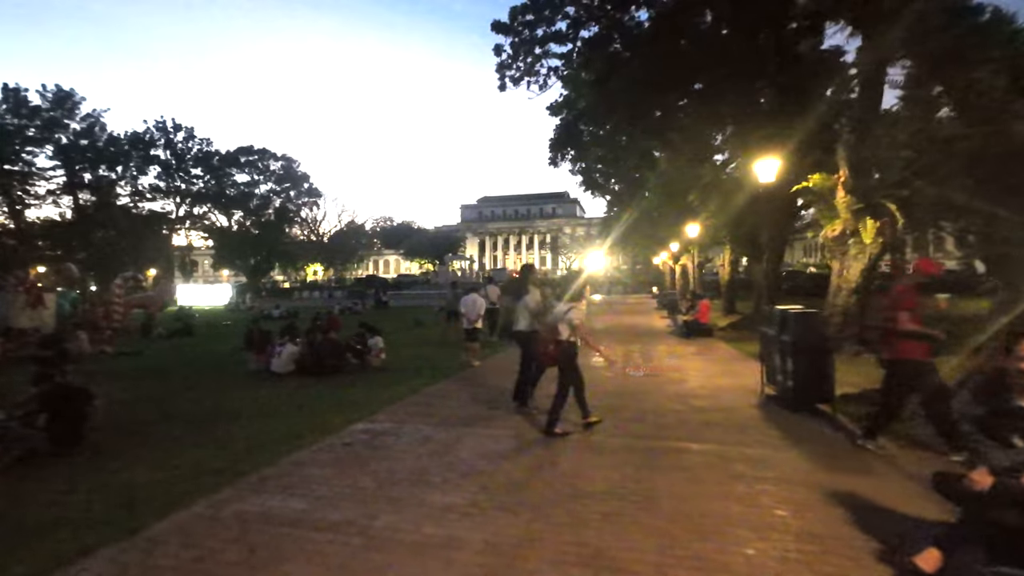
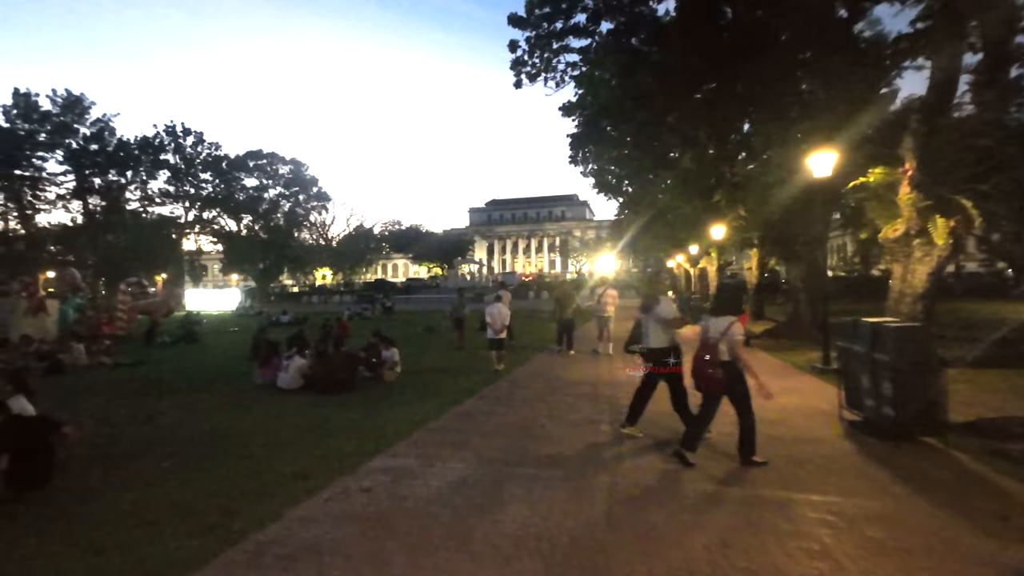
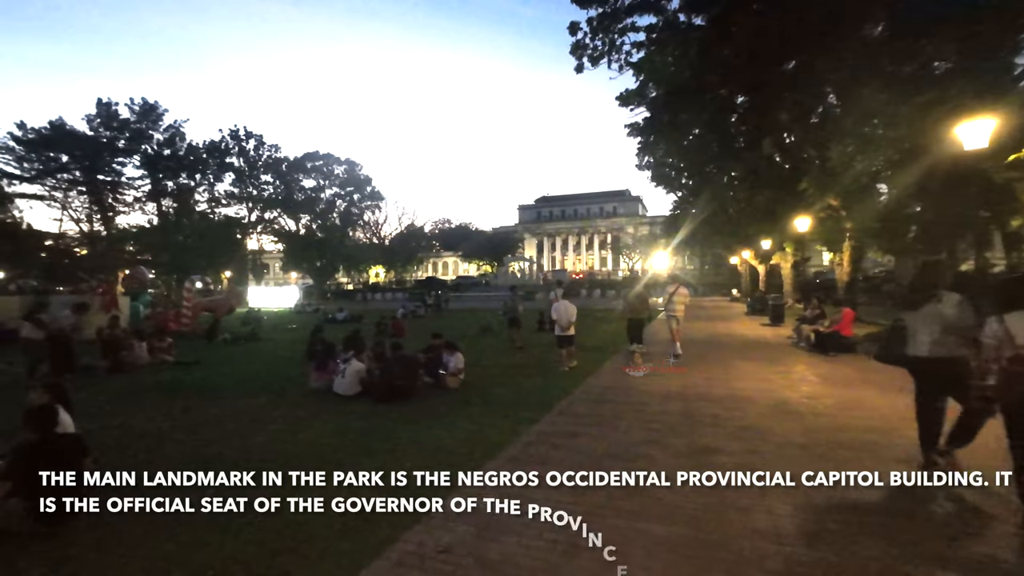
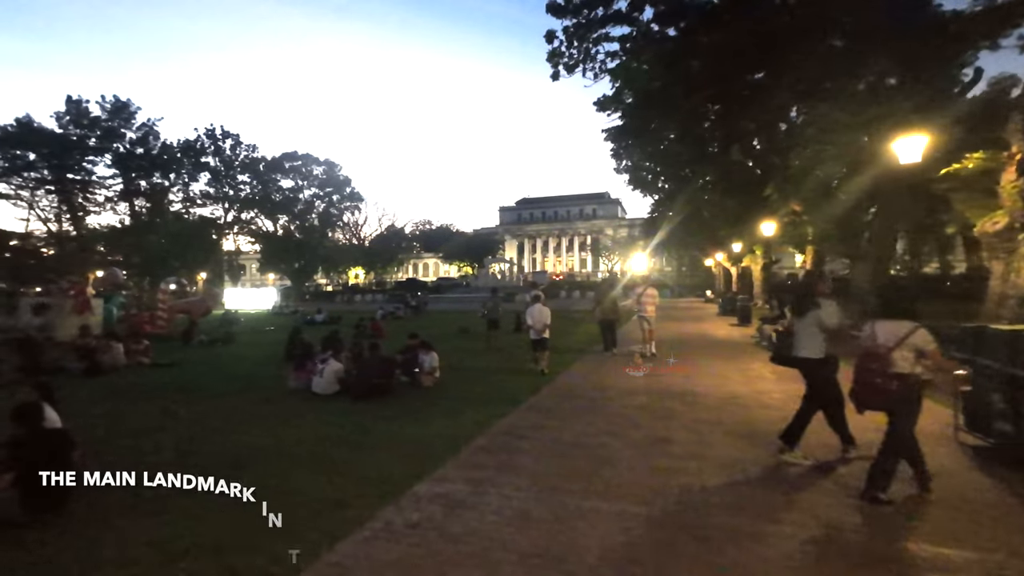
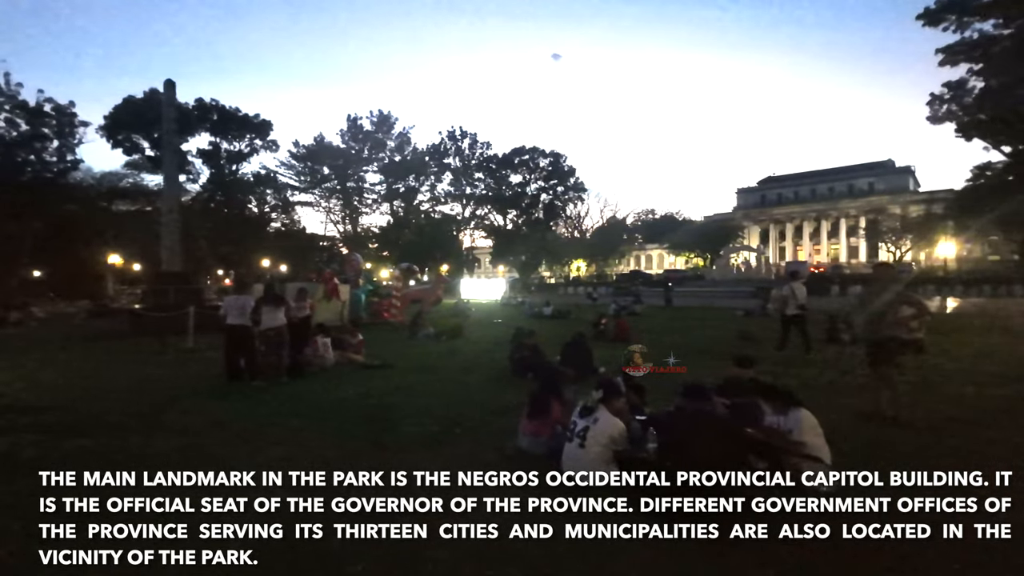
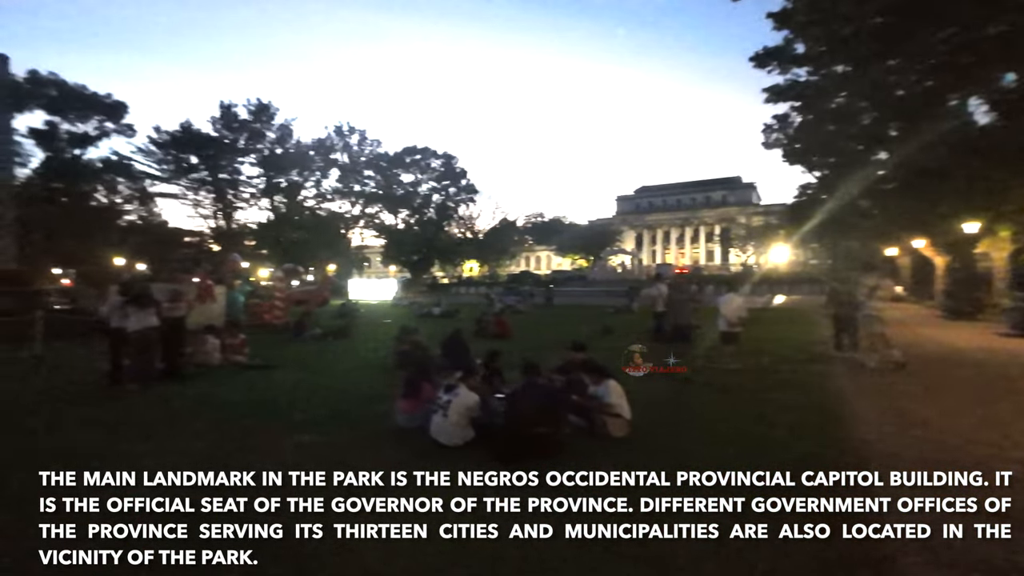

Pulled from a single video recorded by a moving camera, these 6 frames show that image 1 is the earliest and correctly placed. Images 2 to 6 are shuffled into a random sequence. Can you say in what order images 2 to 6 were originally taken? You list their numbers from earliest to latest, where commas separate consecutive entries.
2, 4, 3, 6, 5
